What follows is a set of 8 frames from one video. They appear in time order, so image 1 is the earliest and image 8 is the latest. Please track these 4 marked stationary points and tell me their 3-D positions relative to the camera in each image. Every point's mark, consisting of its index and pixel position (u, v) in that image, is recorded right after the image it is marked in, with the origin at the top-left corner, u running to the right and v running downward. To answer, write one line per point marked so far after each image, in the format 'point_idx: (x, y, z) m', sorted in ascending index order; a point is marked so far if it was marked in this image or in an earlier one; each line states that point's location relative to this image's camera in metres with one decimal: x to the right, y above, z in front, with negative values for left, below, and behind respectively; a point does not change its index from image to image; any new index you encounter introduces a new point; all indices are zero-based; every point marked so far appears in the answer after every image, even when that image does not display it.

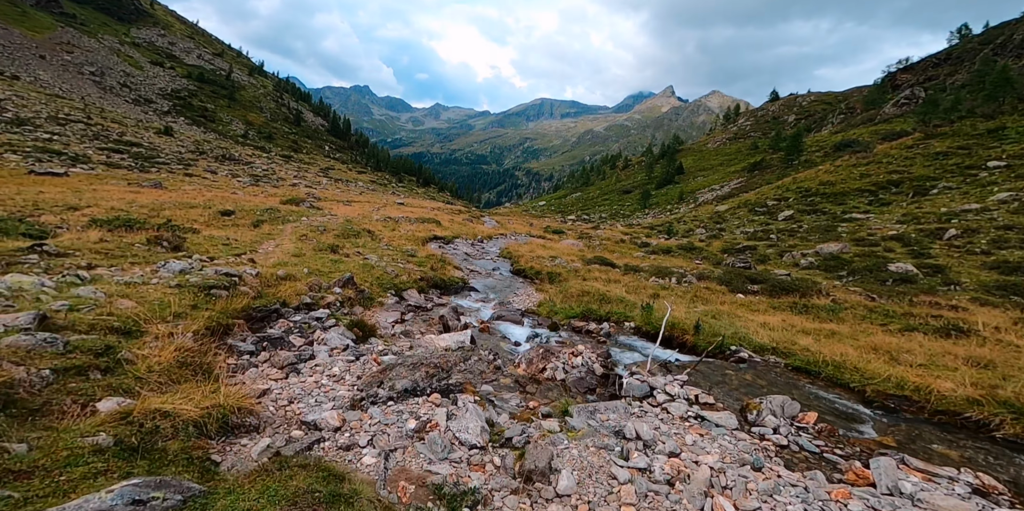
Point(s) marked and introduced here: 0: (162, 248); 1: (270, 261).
0: (-12.1, +0.3, +16.1) m
1: (-8.9, -0.3, +16.9) m
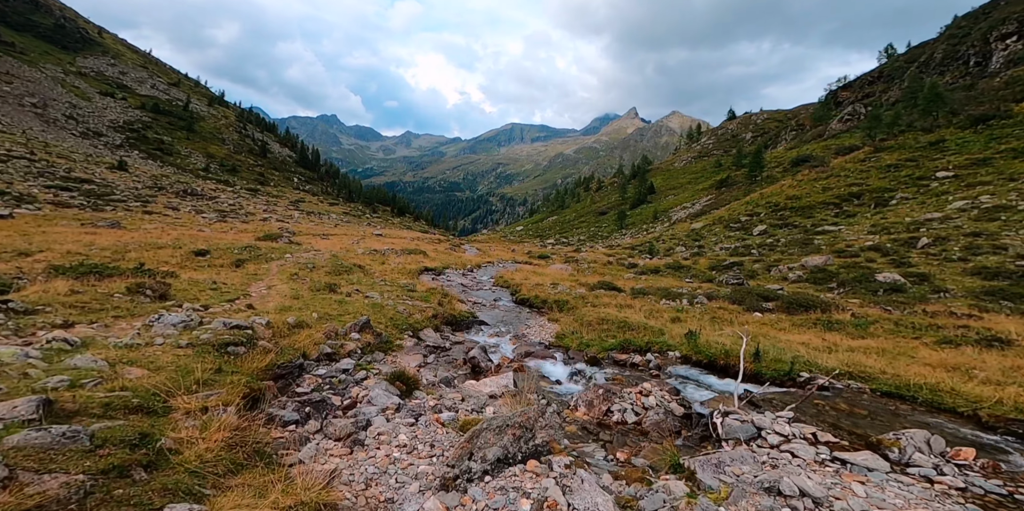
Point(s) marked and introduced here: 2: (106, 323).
0: (-11.2, -1.3, +14.2) m
1: (-8.0, -1.7, +15.3) m
2: (-9.6, -1.6, +11.0) m
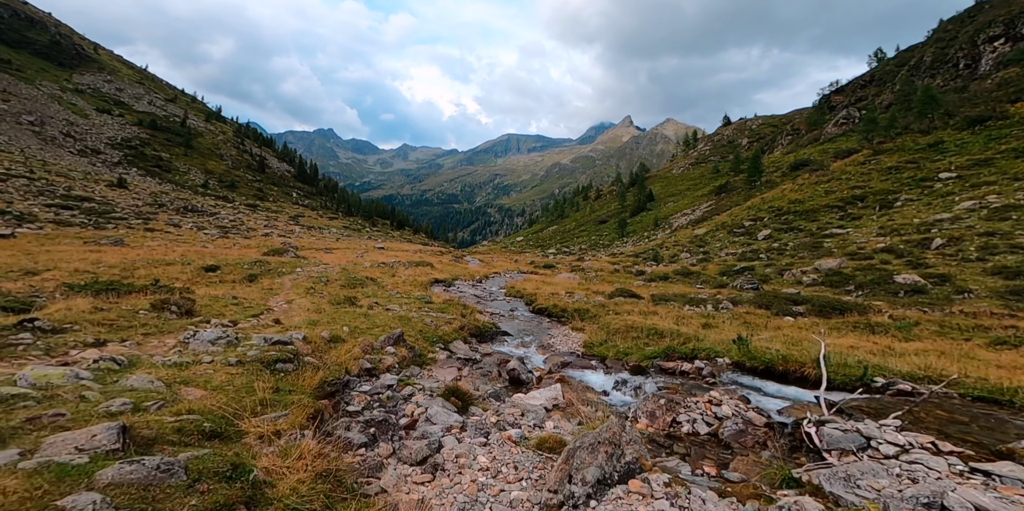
0: (-10.0, -1.7, +13.6) m
1: (-6.8, -2.1, +14.7) m
2: (-8.4, -1.9, +10.4) m
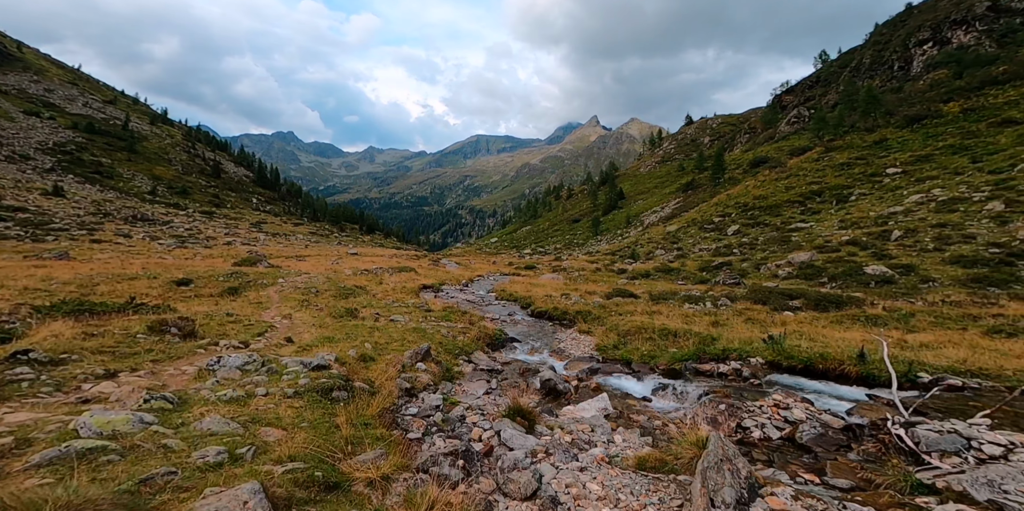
0: (-9.1, -2.2, +12.4) m
1: (-6.0, -2.5, +13.7) m
2: (-7.2, -2.4, +9.3) m
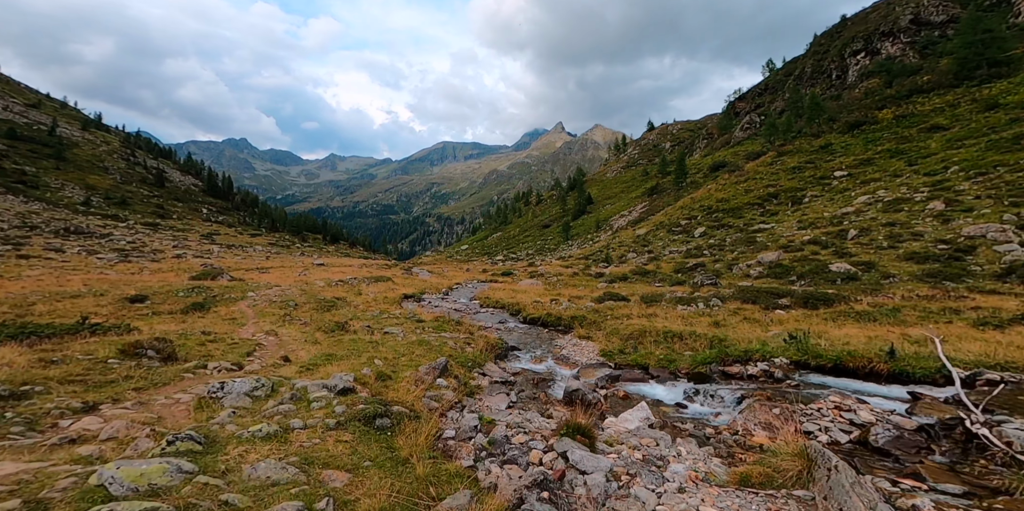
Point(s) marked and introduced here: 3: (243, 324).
0: (-8.4, -2.4, +10.7) m
1: (-5.4, -2.7, +12.3) m
2: (-6.2, -2.5, +7.8) m
3: (-10.4, -2.6, +17.9) m
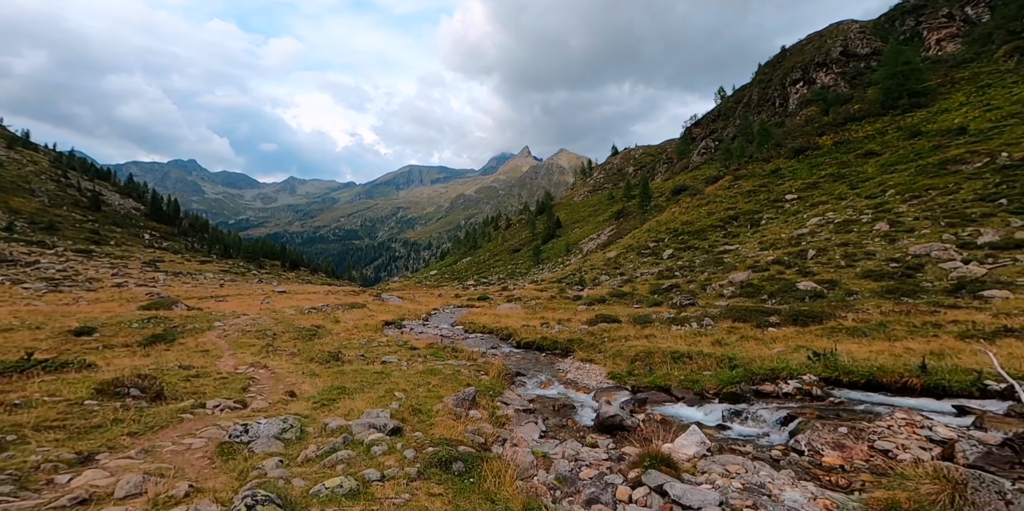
0: (-7.4, -2.9, +9.1) m
1: (-4.6, -3.2, +10.9) m
2: (-5.0, -2.8, +6.3) m
3: (-10.1, -3.5, +16.0) m
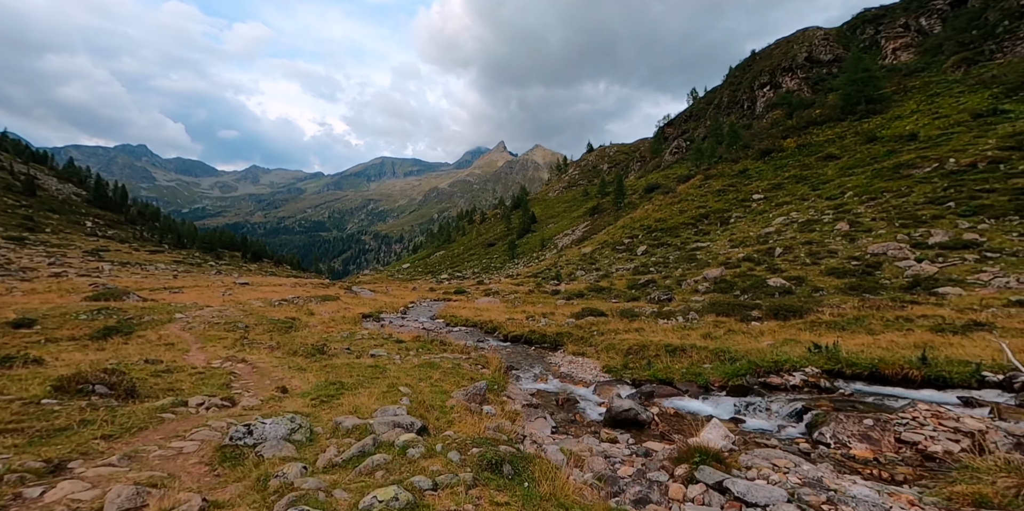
0: (-7.0, -2.4, +7.9) m
1: (-4.3, -2.8, +10.0) m
2: (-4.4, -2.4, +5.3) m
3: (-10.2, -3.0, +14.6) m
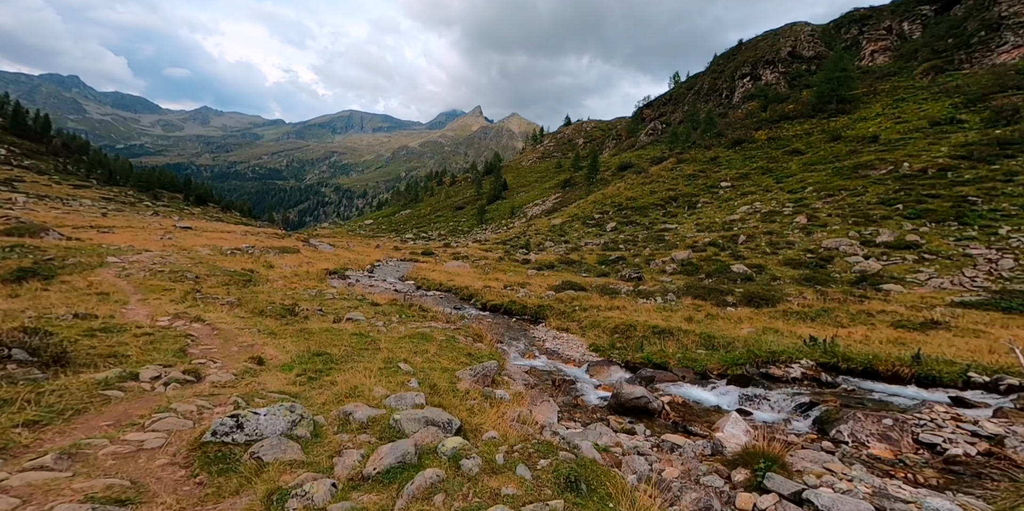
0: (-6.5, -1.5, +6.2) m
1: (-4.1, -1.9, +8.6) m
2: (-3.7, -1.8, +4.0) m
3: (-10.4, -1.2, +12.6) m
